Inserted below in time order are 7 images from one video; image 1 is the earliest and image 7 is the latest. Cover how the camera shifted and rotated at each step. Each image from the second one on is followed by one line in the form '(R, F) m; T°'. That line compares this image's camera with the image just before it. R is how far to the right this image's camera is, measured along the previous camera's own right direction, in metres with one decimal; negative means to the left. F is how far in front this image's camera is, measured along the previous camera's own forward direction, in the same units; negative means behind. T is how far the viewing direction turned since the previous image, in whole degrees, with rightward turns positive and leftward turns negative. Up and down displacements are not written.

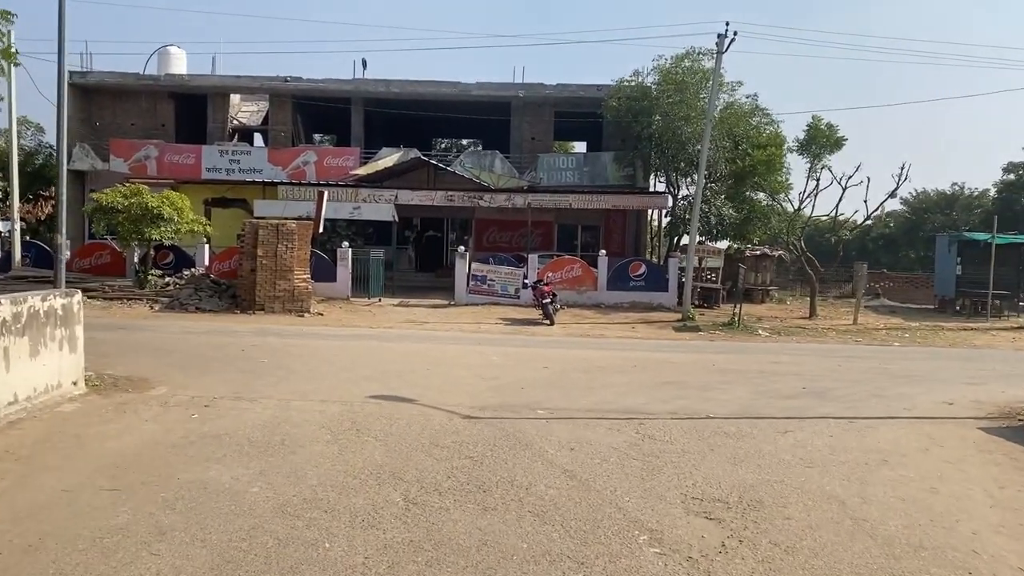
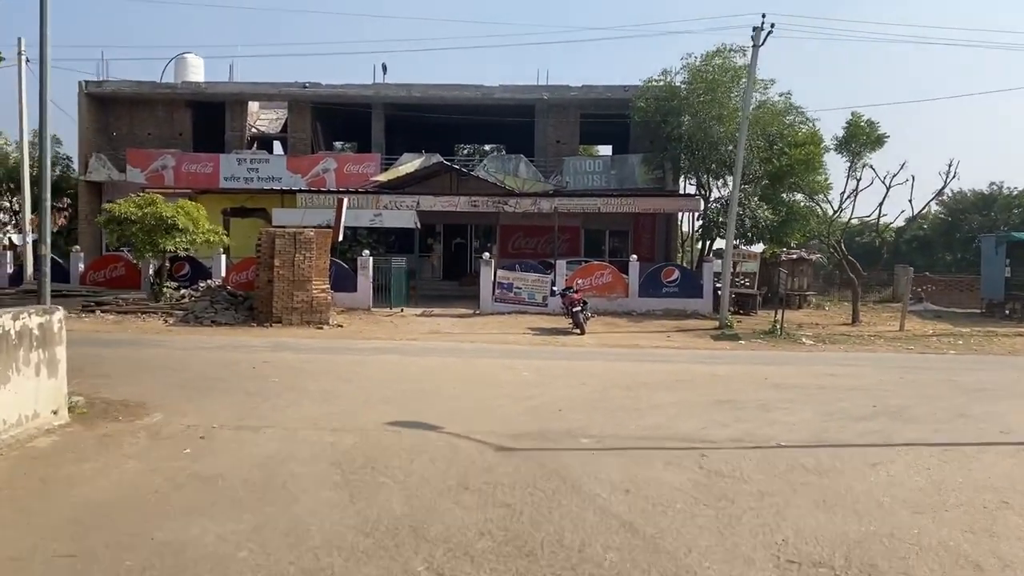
(-0.1, +1.0) m; -1°
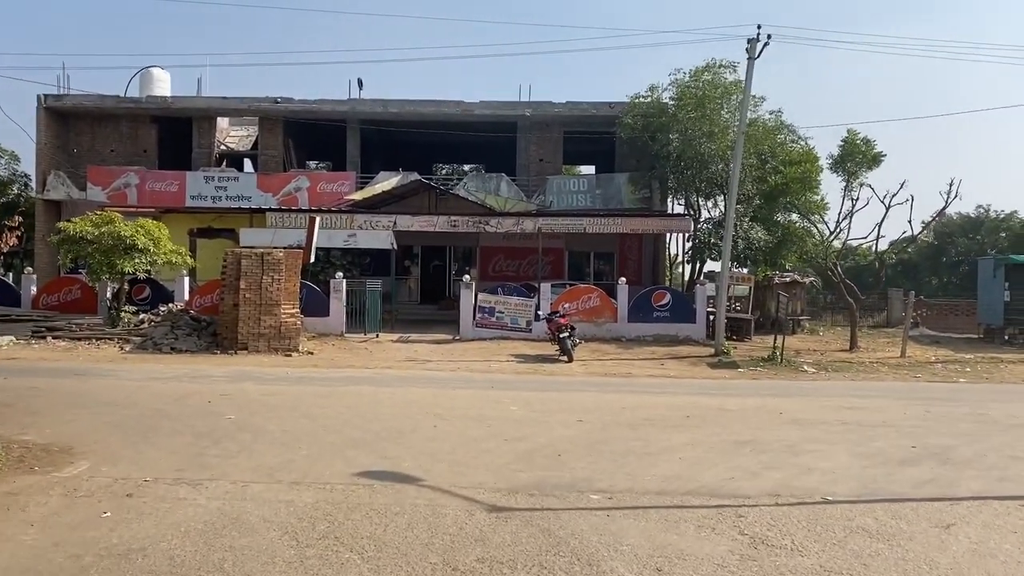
(-0.1, +1.1) m; +1°
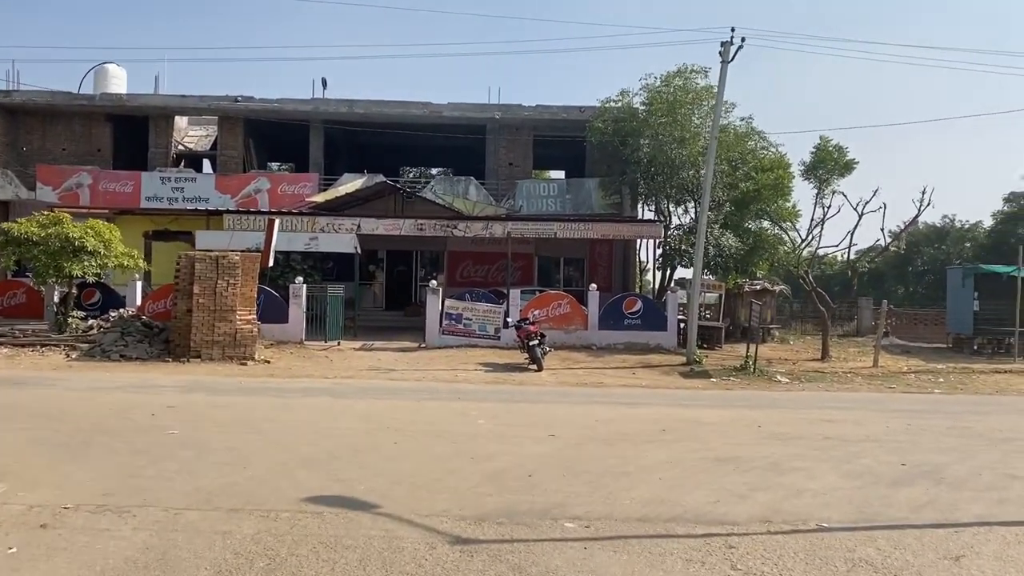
(0.0, +0.5) m; +2°
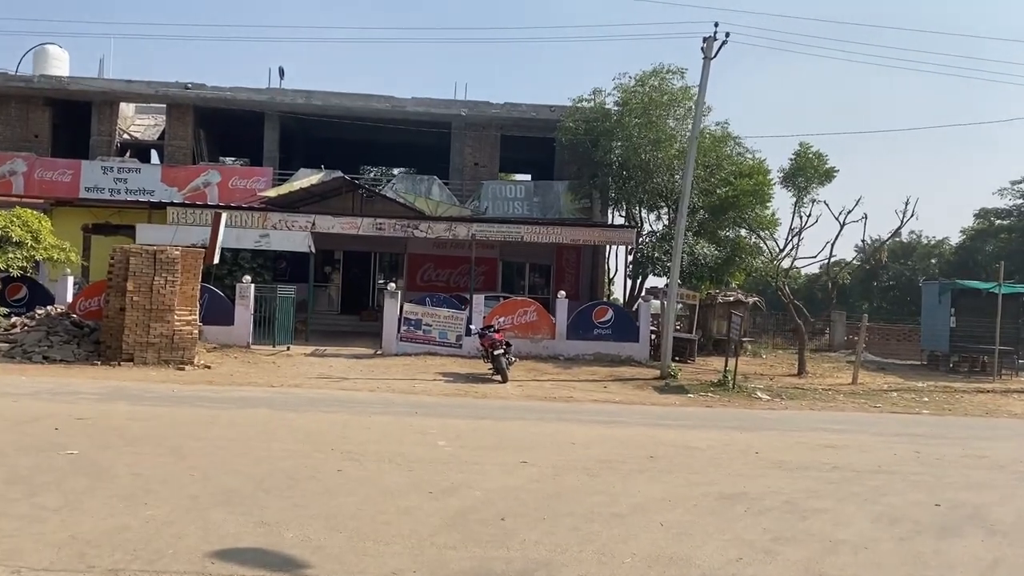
(-0.1, +1.1) m; +3°
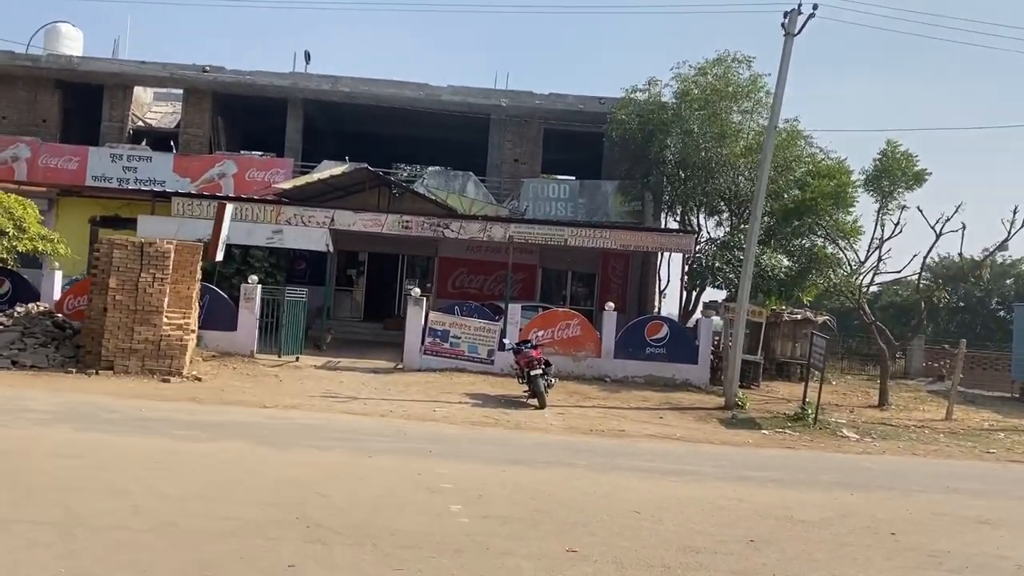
(-0.1, +2.2) m; -2°
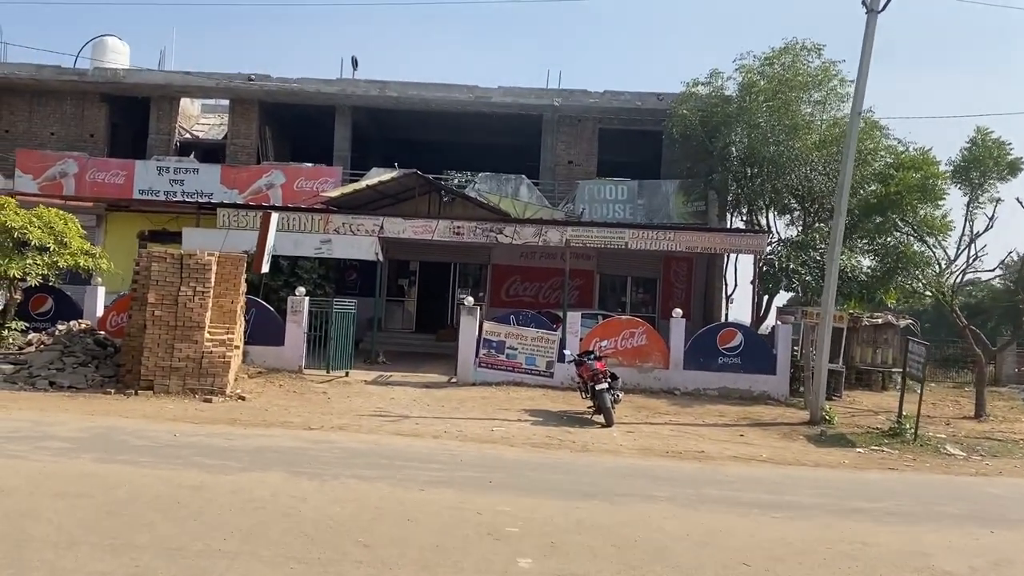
(-0.1, +1.0) m; -3°
